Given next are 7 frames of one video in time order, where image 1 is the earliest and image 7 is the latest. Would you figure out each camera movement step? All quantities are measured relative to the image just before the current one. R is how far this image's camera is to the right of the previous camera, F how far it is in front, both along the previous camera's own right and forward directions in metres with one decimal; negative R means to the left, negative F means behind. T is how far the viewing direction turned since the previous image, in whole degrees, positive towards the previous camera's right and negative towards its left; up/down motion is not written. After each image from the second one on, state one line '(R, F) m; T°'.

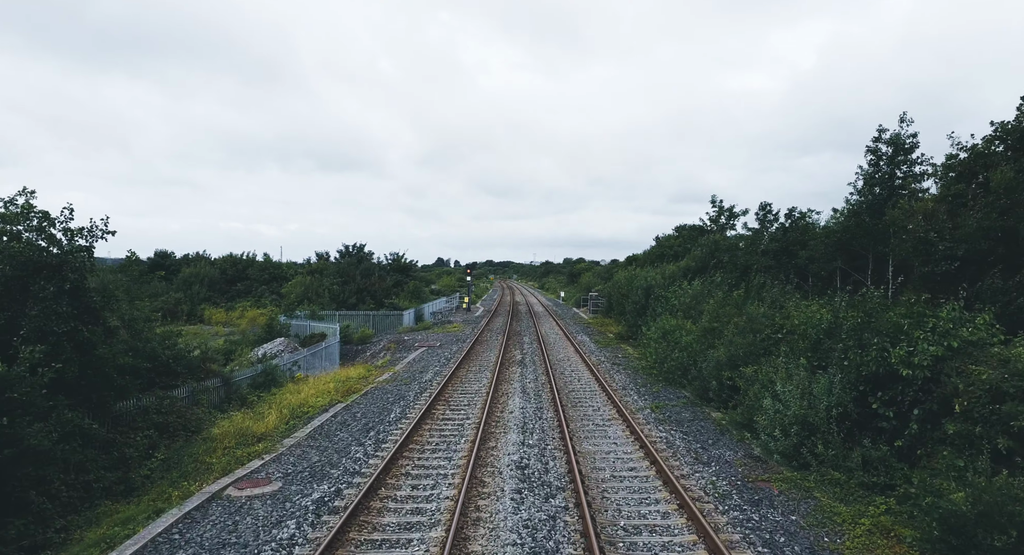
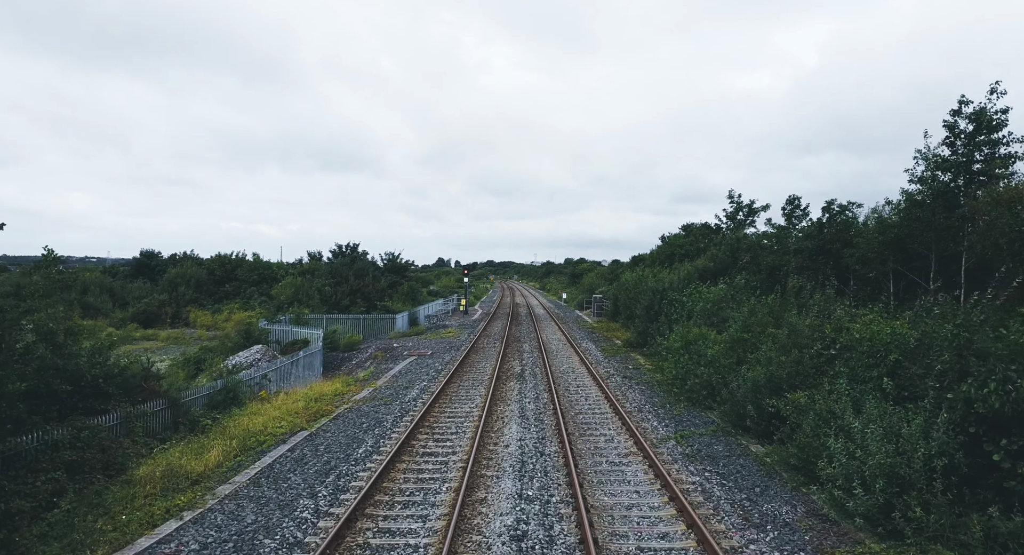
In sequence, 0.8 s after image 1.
(+0.1, +2.2) m; 0°
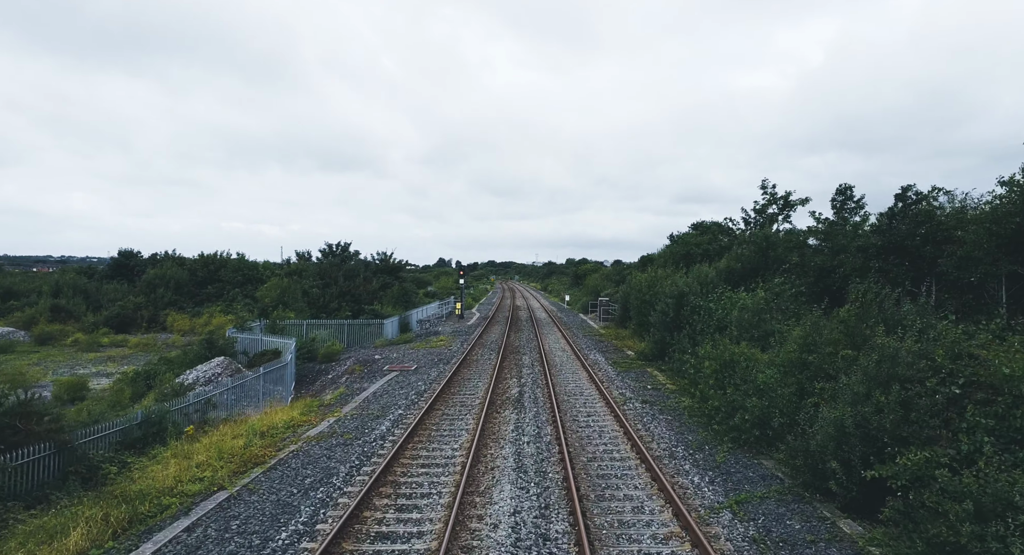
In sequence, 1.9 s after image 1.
(+0.1, +3.0) m; 0°
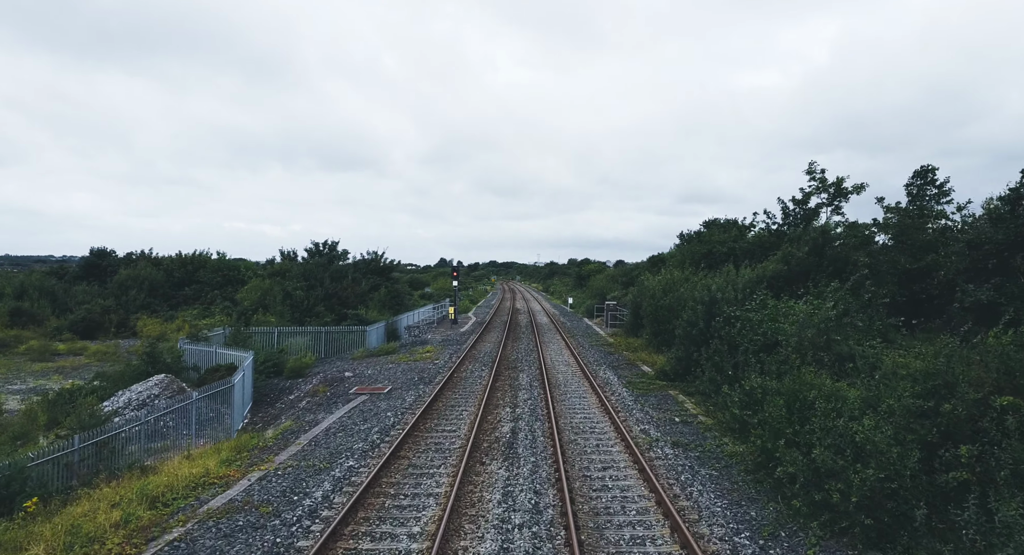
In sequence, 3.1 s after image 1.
(+0.2, +3.4) m; 0°
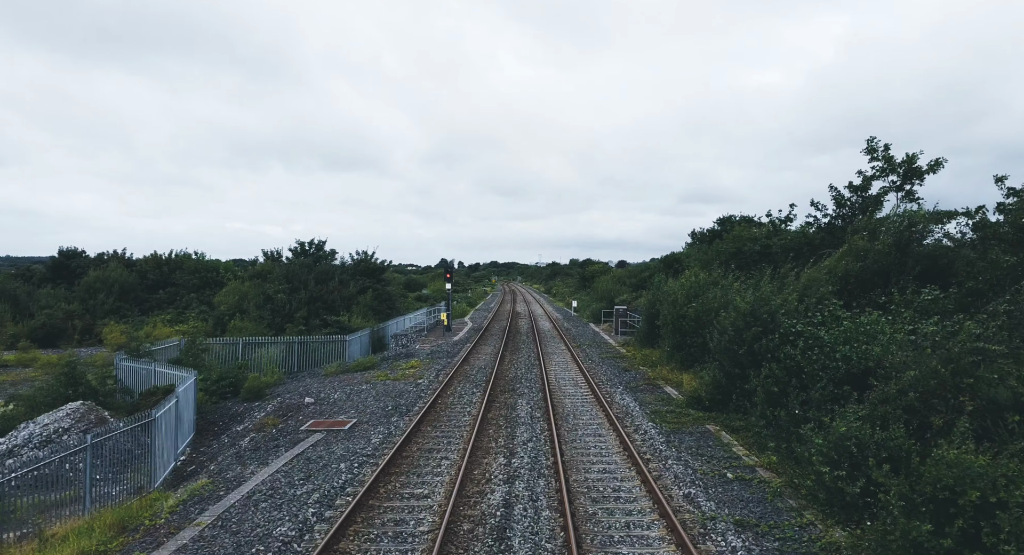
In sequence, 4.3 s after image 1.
(+0.1, +3.4) m; 0°
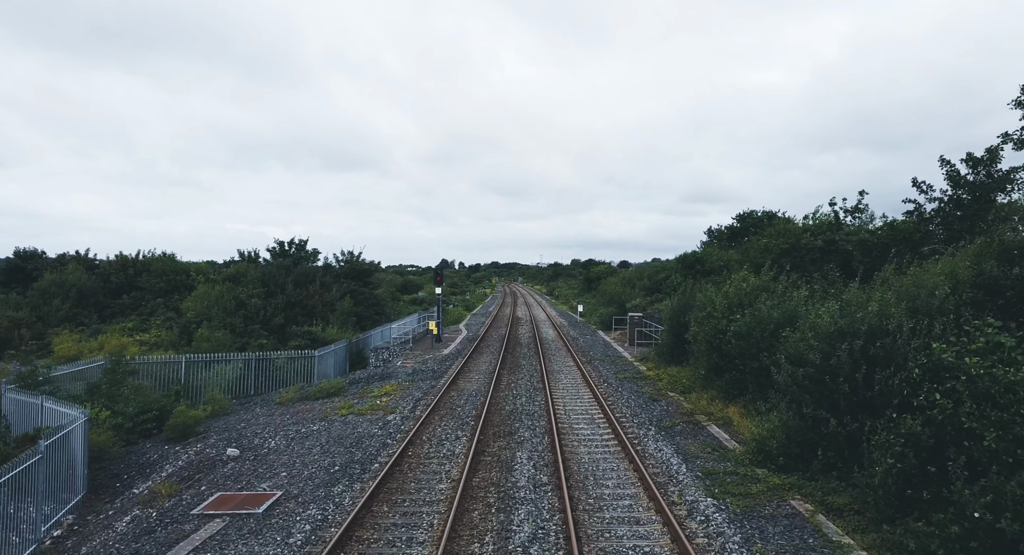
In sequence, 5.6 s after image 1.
(+0.1, +4.0) m; 0°
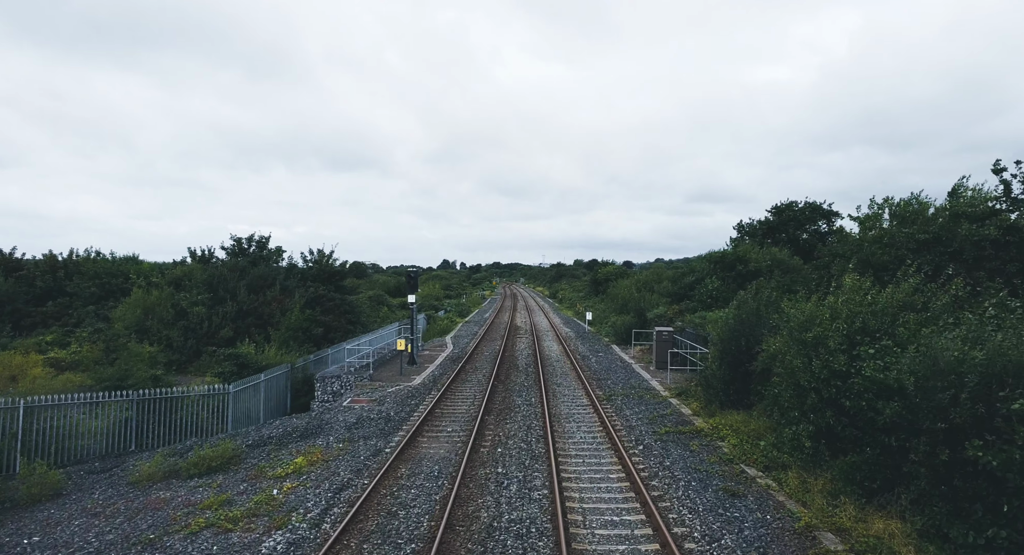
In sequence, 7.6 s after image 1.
(+0.3, +6.1) m; 0°
